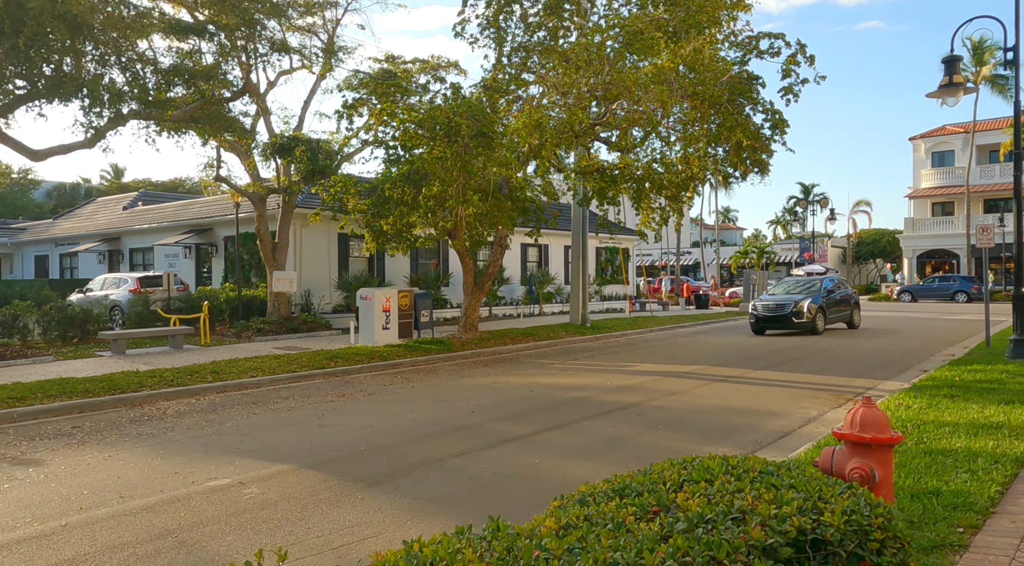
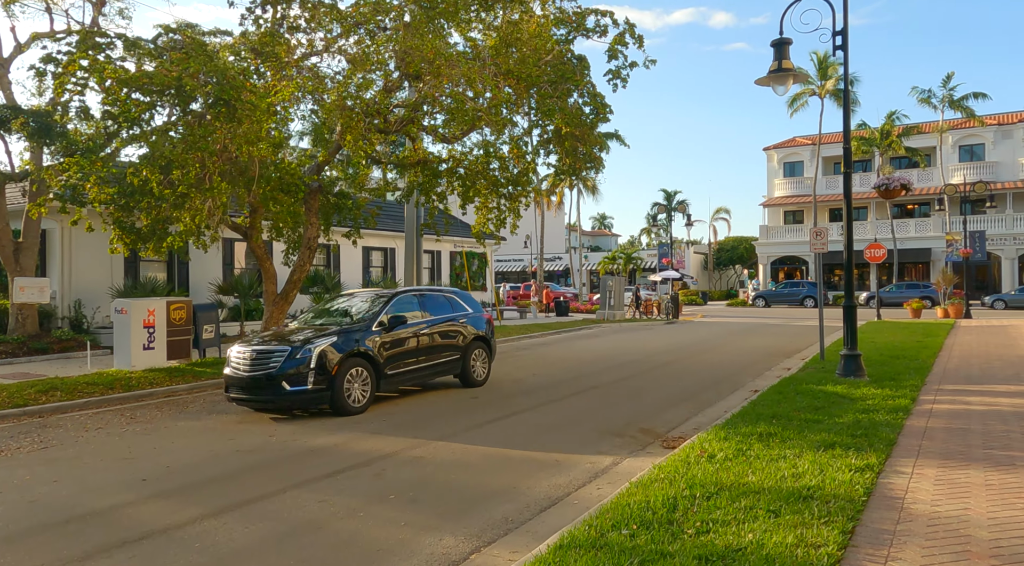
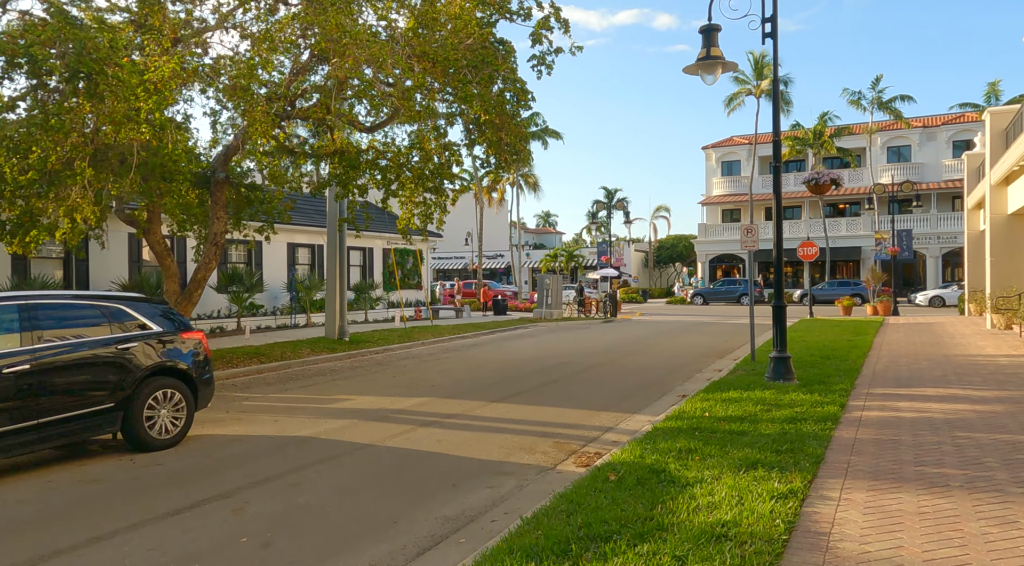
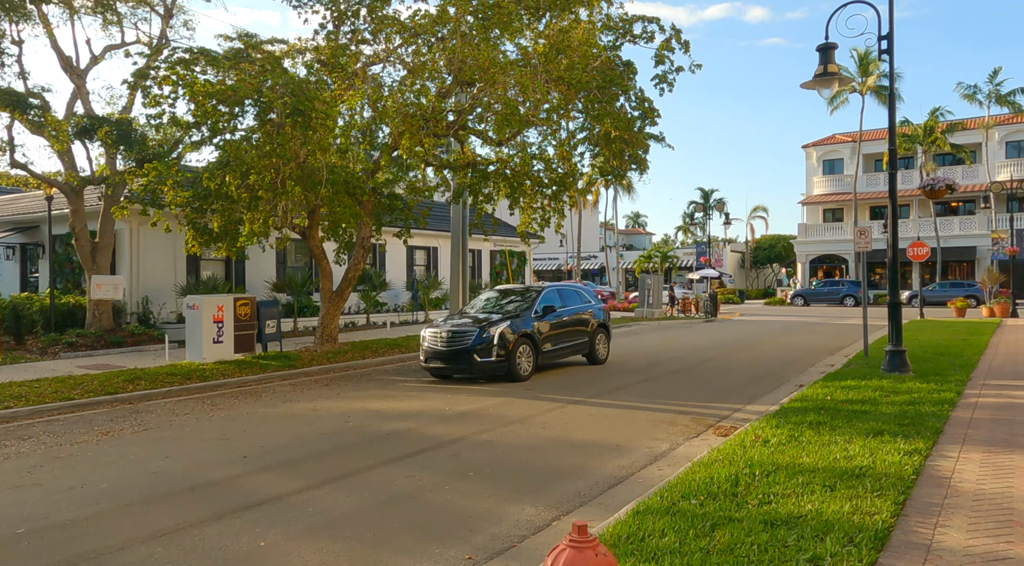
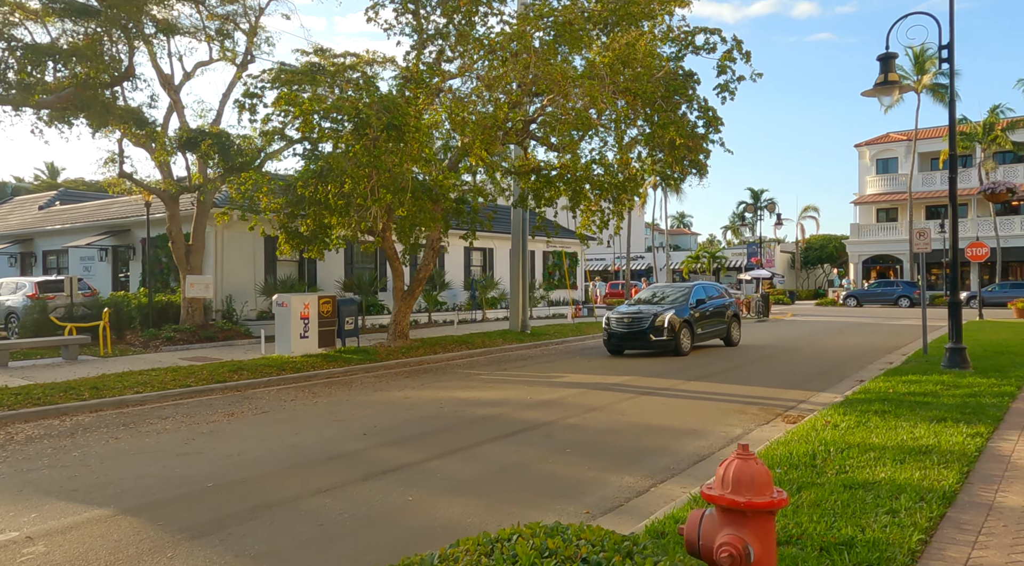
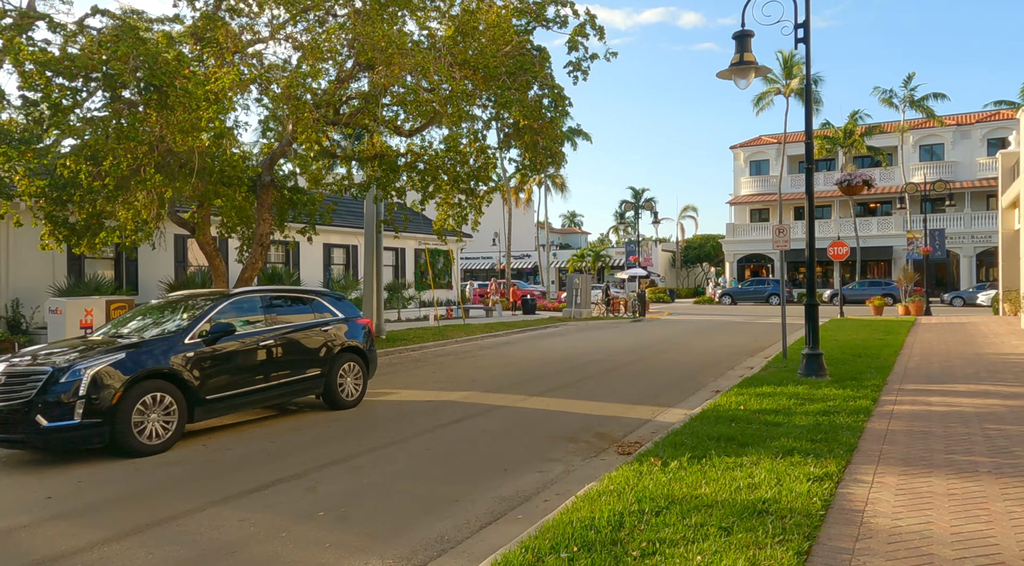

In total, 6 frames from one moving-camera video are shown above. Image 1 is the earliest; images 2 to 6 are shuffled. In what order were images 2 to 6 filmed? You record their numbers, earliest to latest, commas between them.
5, 4, 2, 6, 3
